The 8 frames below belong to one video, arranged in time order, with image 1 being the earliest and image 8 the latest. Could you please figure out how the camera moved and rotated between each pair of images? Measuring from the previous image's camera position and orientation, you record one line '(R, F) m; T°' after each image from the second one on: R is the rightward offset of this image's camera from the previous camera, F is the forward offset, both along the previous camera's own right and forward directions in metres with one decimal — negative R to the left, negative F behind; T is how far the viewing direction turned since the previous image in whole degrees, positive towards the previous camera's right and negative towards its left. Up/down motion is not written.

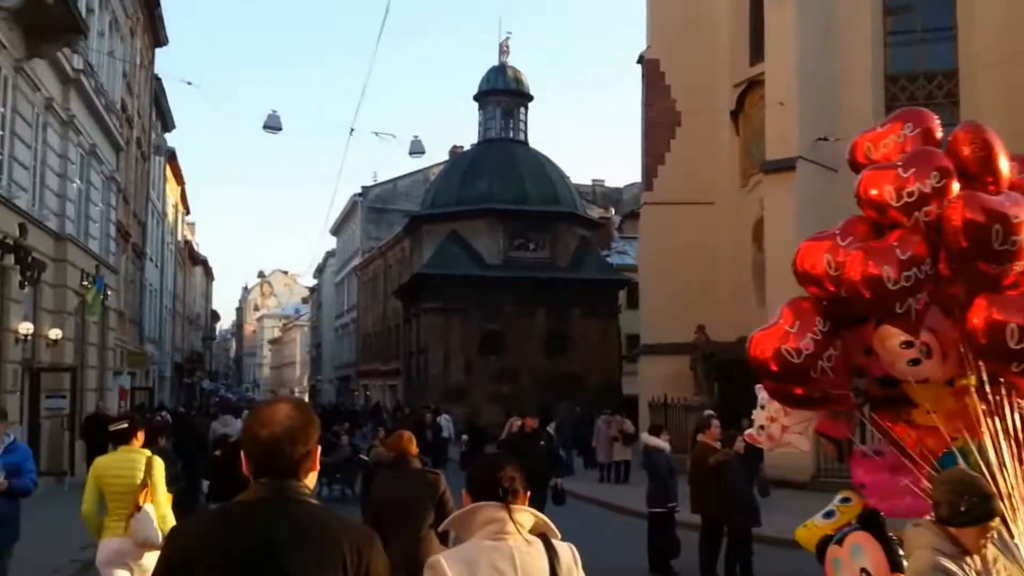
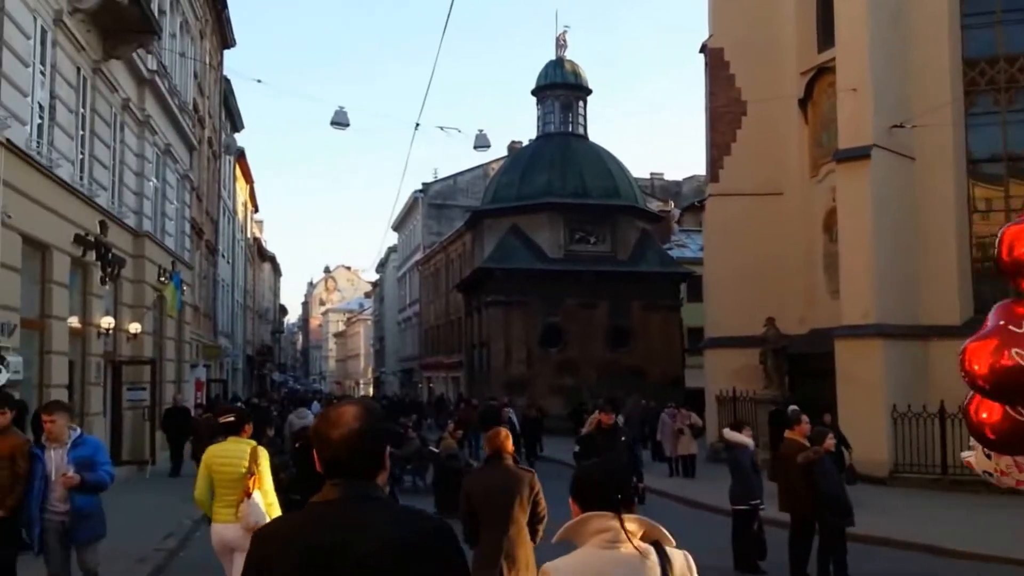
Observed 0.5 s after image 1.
(-0.3, -0.1) m; -3°
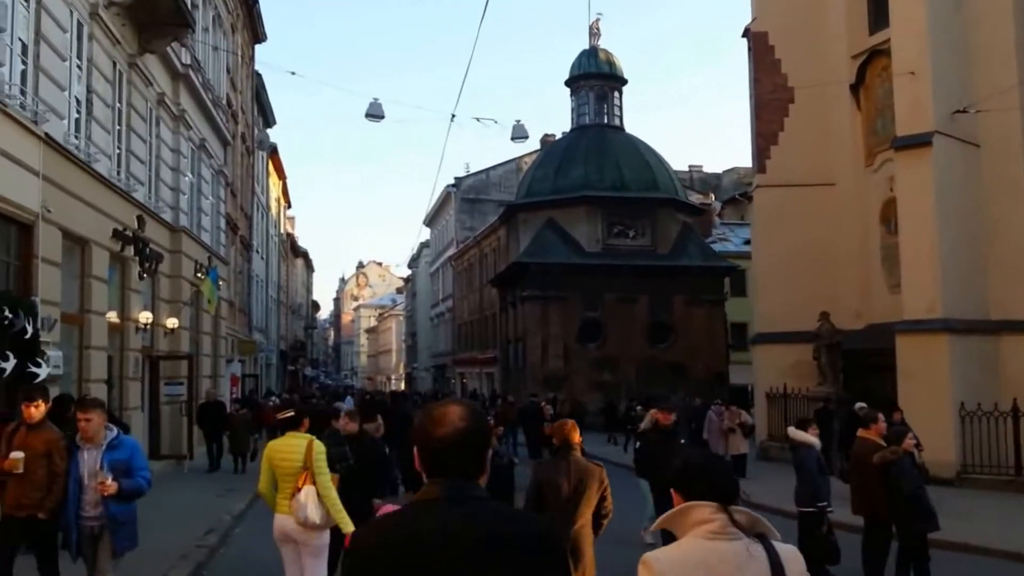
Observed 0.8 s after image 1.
(-0.3, +0.7) m; -2°
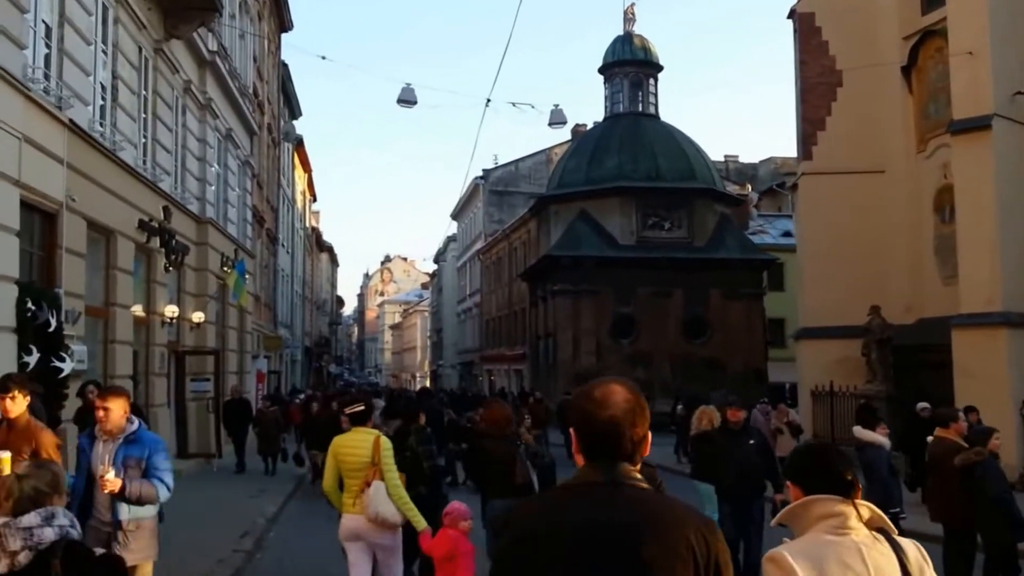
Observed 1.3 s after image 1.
(-0.3, +0.8) m; -1°
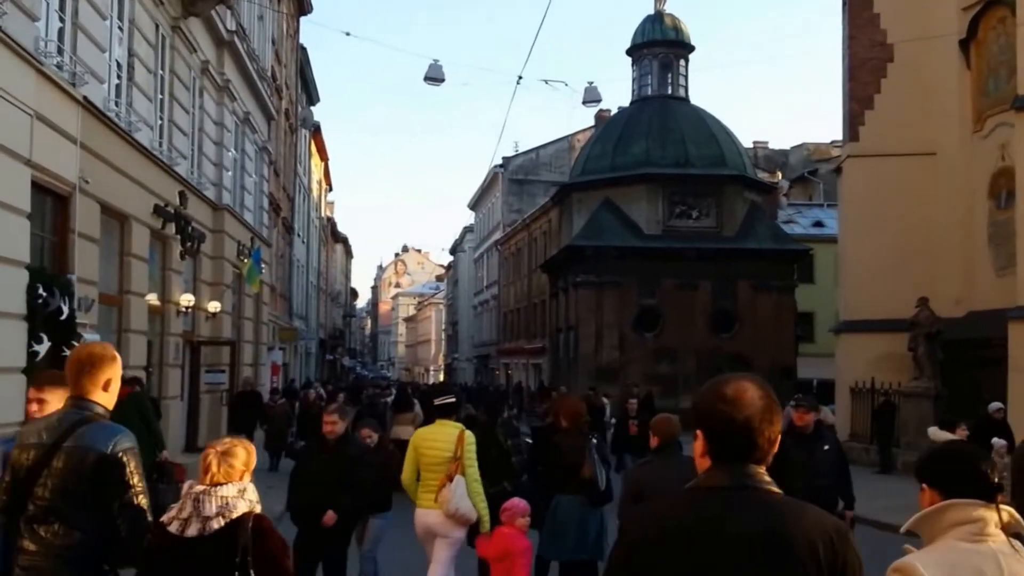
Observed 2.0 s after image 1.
(-0.3, +0.9) m; -1°
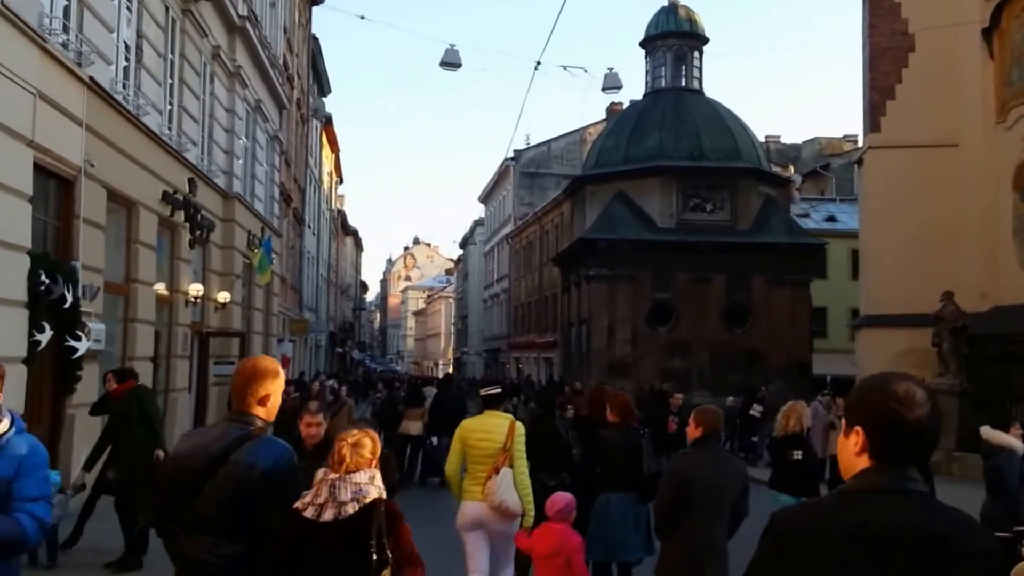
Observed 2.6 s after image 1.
(-0.1, +0.4) m; 0°
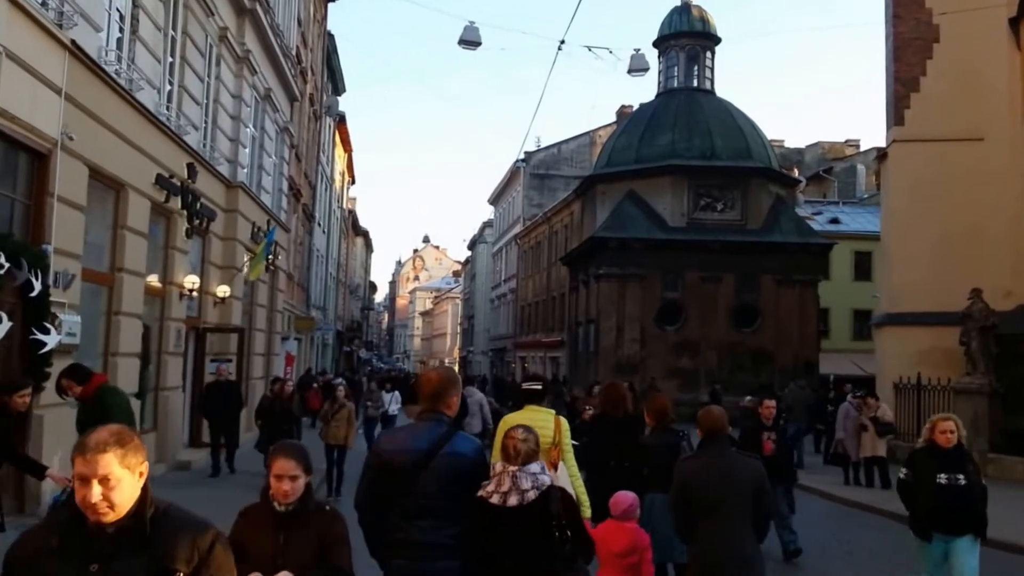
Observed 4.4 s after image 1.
(-0.1, +0.7) m; 0°
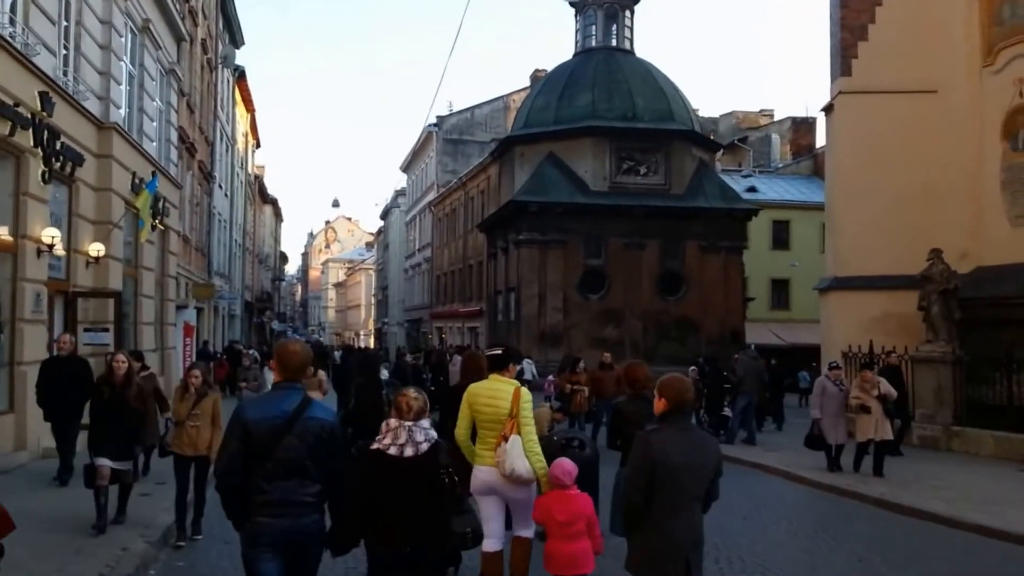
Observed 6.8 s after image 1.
(-0.1, +2.0) m; +5°
